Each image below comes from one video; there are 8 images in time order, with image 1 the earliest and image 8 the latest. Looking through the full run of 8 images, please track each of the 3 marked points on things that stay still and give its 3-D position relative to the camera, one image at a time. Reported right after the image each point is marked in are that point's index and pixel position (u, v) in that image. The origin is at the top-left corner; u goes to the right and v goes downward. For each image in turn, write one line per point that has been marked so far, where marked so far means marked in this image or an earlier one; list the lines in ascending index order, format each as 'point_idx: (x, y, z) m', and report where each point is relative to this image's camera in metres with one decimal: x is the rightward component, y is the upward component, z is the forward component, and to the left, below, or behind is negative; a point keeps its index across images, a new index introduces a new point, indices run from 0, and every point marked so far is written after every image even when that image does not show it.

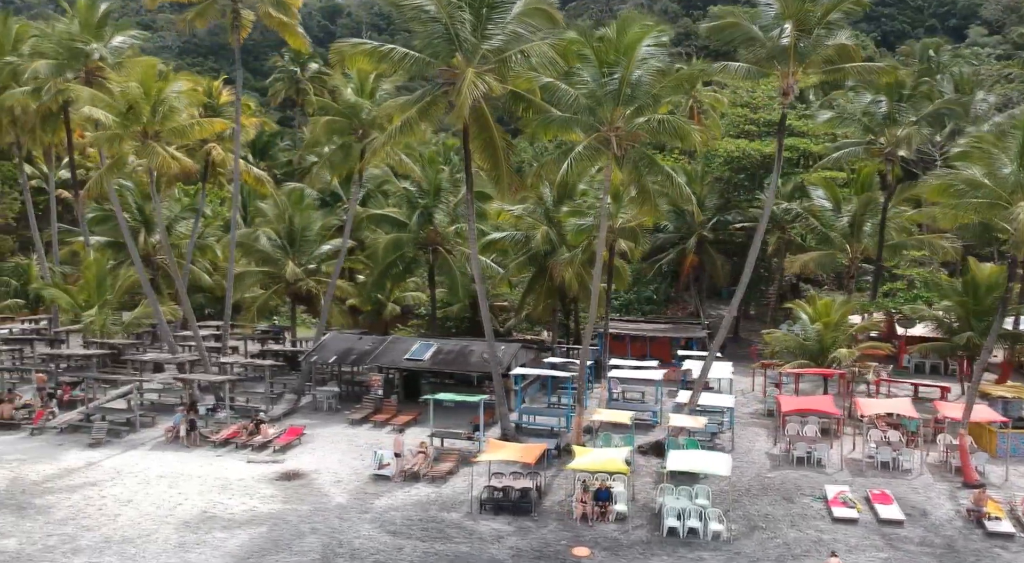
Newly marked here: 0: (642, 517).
0: (+2.8, -5.0, +19.9) m
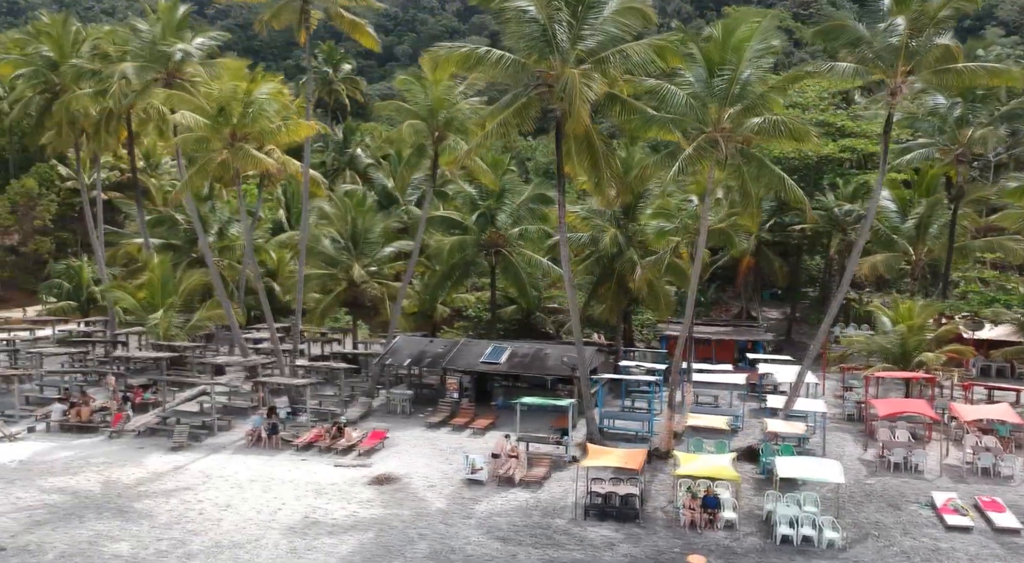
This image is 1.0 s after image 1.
0: (+5.0, -5.1, +19.6) m
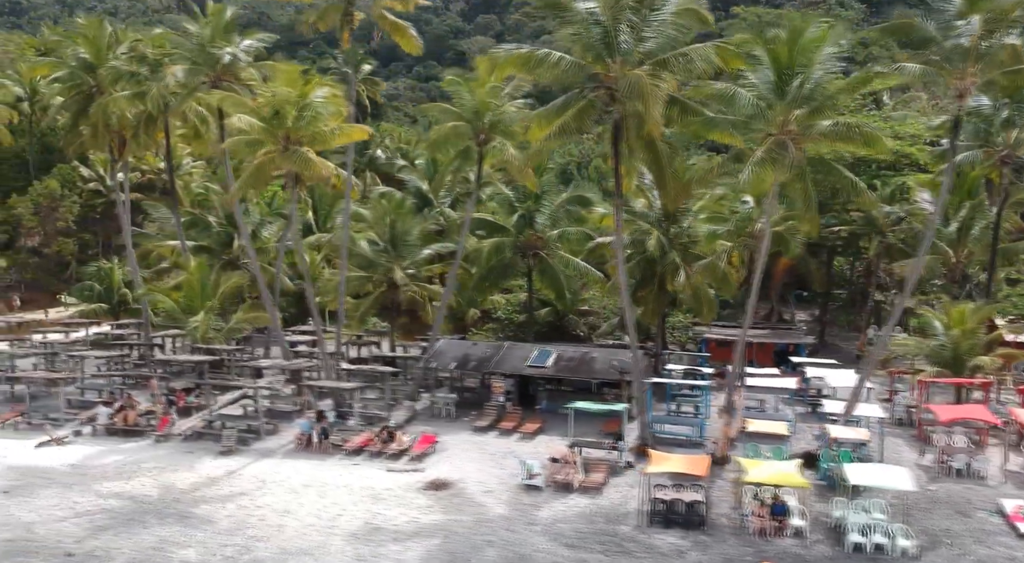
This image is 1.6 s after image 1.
0: (+6.4, -5.2, +19.4) m
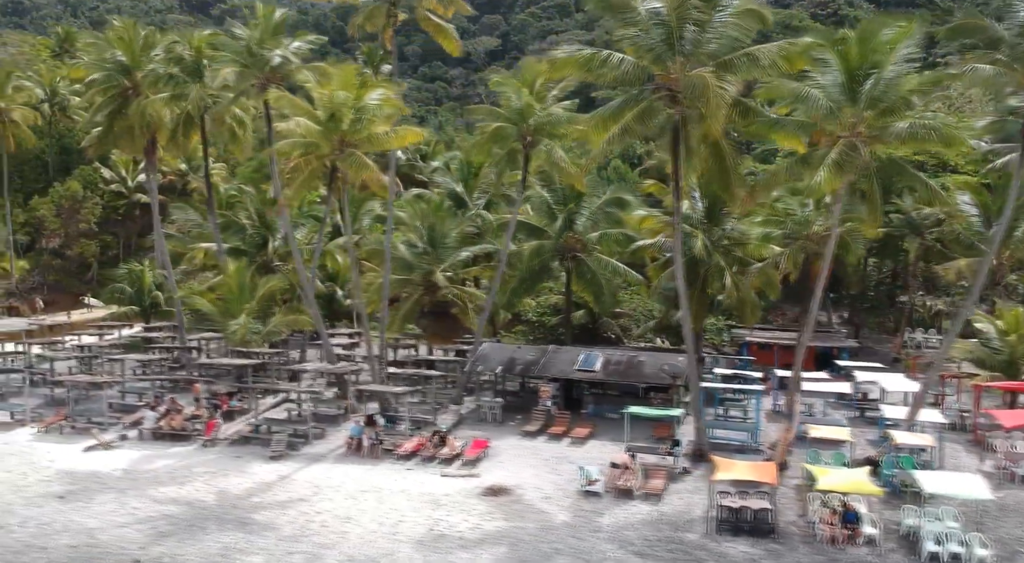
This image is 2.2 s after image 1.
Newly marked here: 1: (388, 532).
0: (+7.8, -5.3, +19.1) m
1: (-2.6, -5.3, +19.8) m
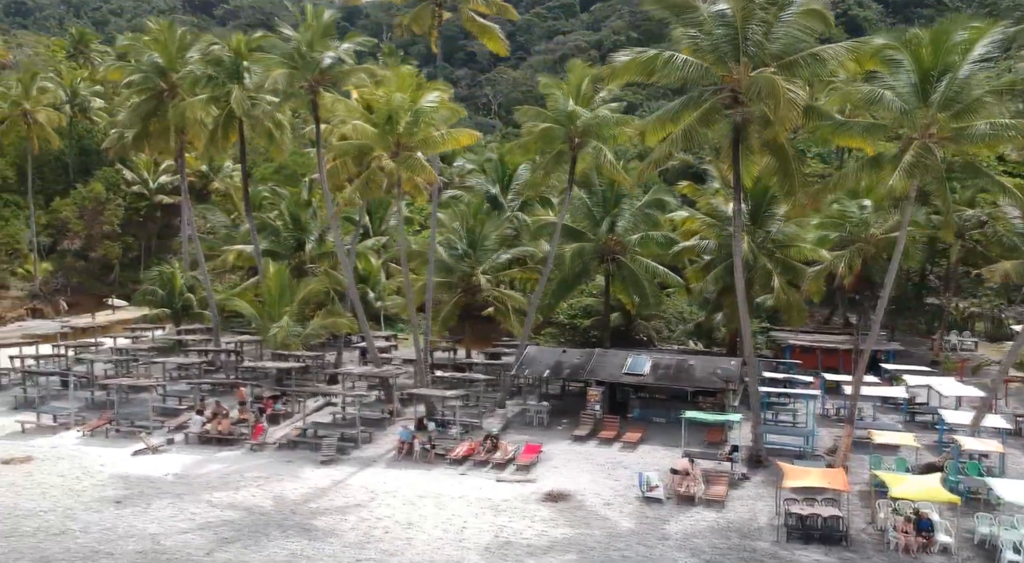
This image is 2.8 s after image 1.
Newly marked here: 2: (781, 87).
0: (+9.2, -5.4, +18.8) m
1: (-1.2, -5.4, +19.6) m
2: (+5.8, +4.2, +20.1) m
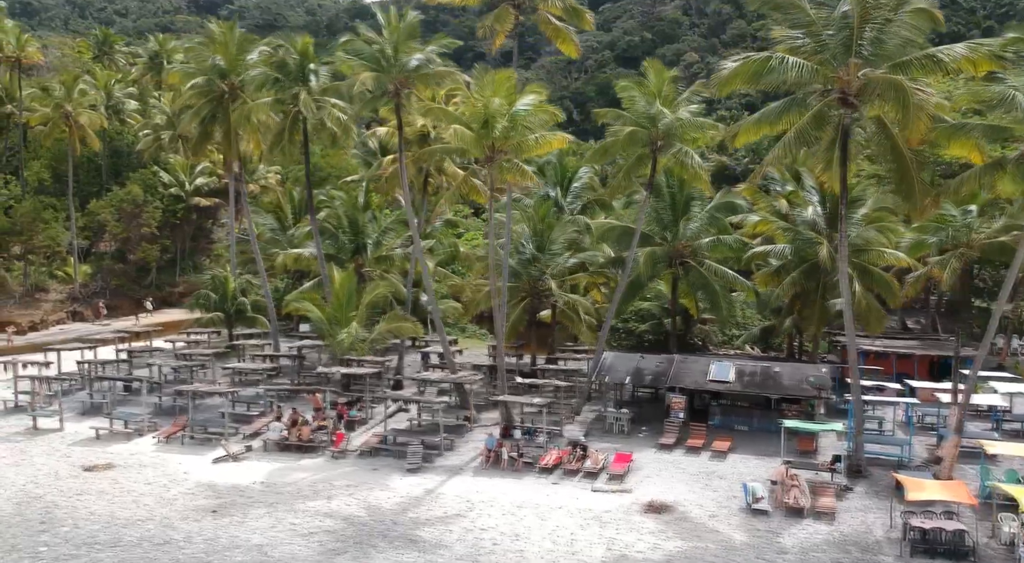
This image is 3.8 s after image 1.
0: (+11.5, -5.5, +18.2) m
1: (+1.1, -5.6, +19.2) m
2: (+8.1, +4.1, +19.6) m
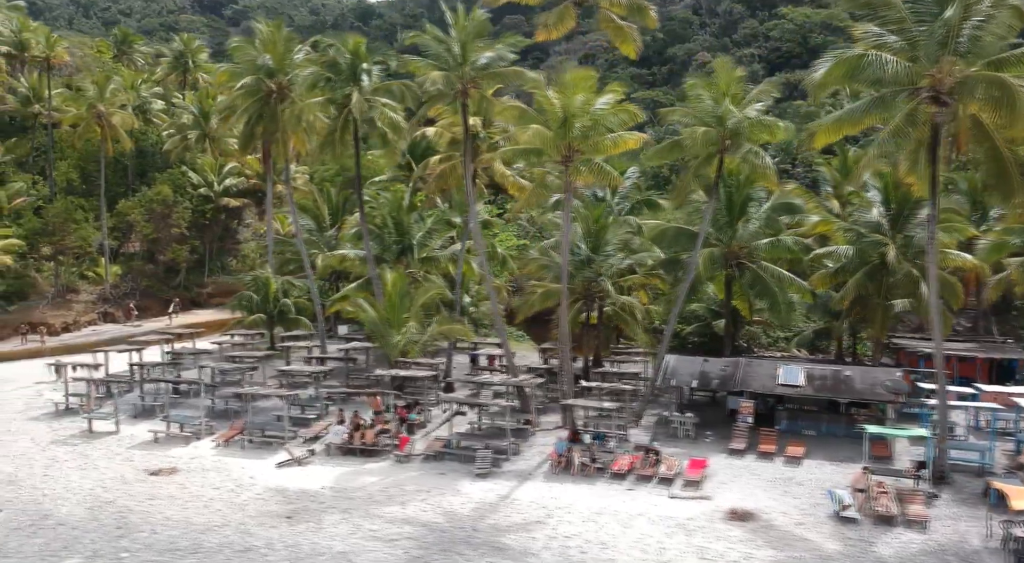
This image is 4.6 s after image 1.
0: (+13.3, -5.6, +17.7) m
1: (+2.9, -5.6, +18.7) m
2: (+9.9, +4.0, +19.1) m
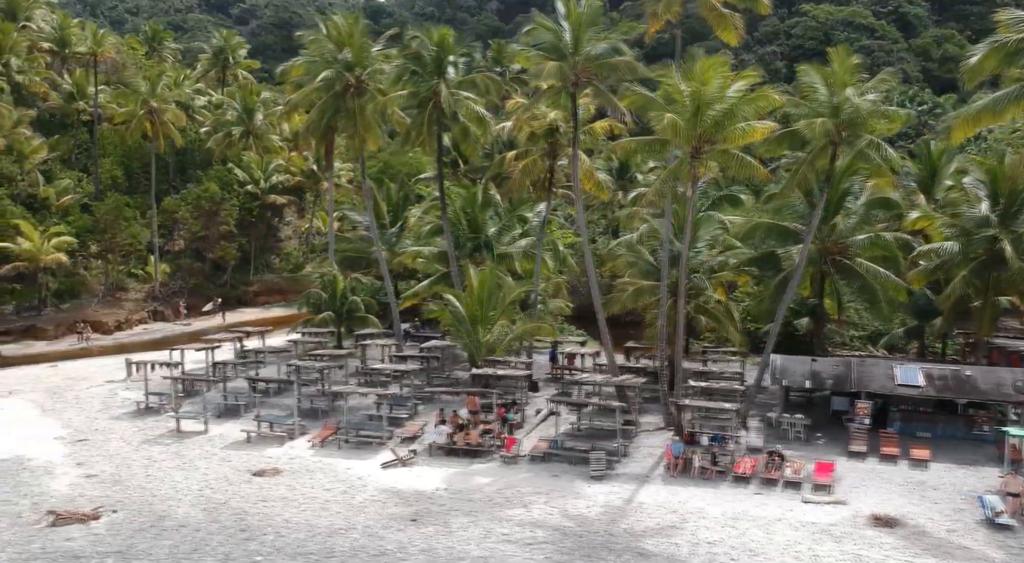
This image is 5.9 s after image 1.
0: (+16.2, -5.5, +16.6) m
1: (+5.8, -5.5, +17.9) m
2: (+12.9, +4.1, +18.1) m
